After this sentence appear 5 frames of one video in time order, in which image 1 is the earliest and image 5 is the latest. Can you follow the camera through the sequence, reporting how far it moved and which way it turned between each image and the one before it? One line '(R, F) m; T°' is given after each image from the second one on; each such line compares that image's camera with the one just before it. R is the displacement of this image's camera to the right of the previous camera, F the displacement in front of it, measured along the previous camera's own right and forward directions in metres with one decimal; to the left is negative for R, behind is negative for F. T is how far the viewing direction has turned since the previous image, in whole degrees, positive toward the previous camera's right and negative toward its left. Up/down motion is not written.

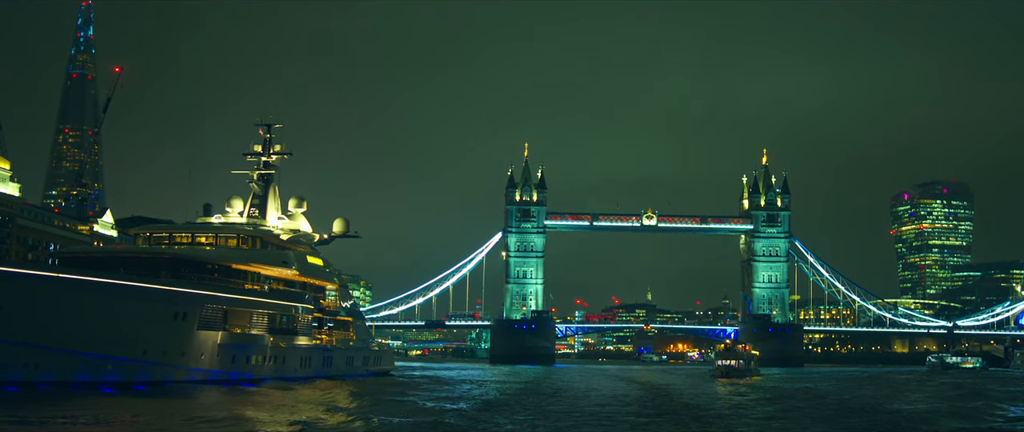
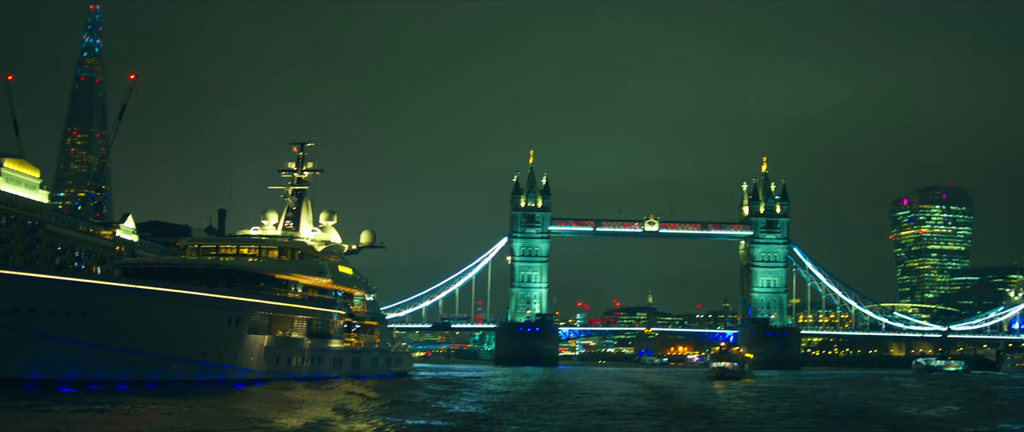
(-0.2, -1.6) m; 0°
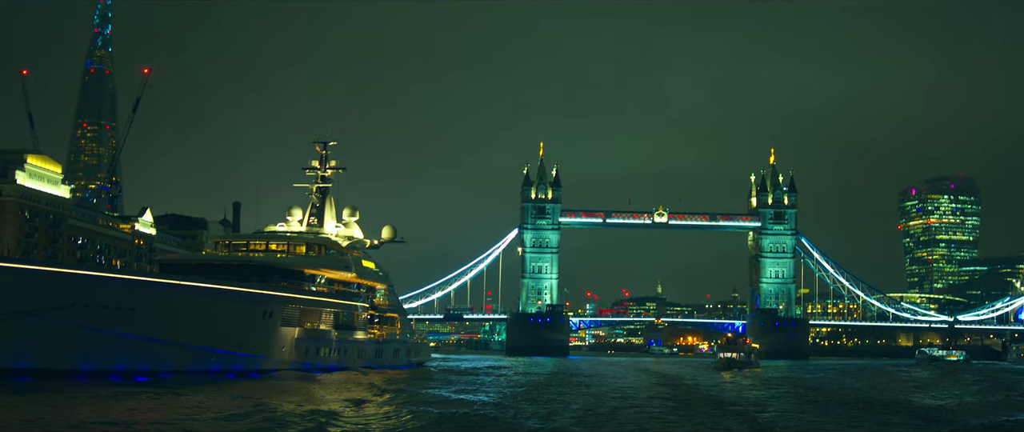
(-0.1, -0.7) m; 0°
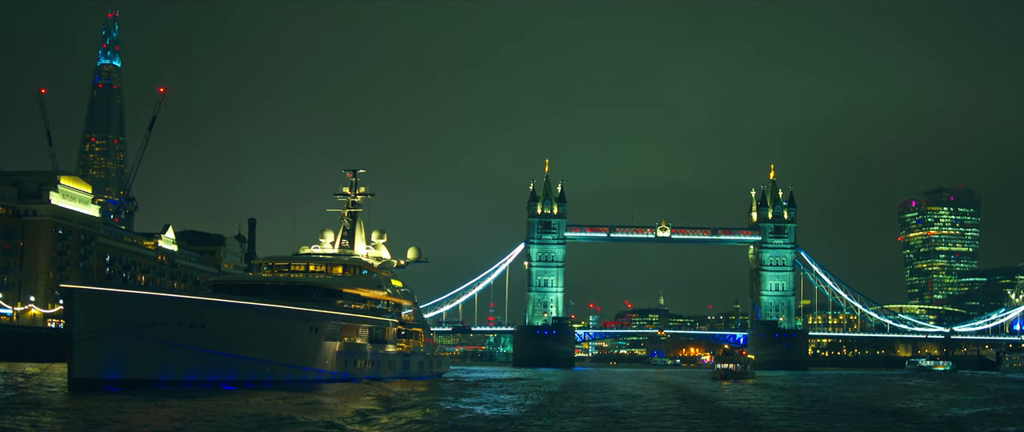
(-0.3, -1.7) m; 0°
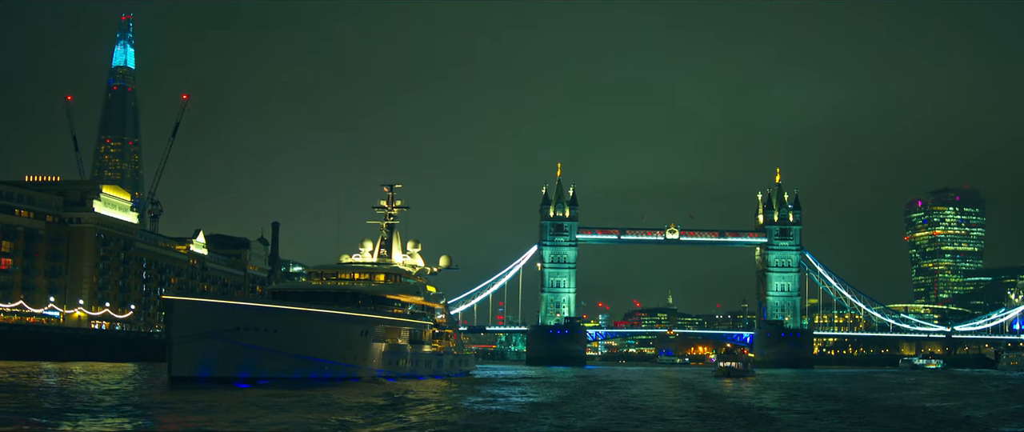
(-0.3, -2.1) m; 0°
